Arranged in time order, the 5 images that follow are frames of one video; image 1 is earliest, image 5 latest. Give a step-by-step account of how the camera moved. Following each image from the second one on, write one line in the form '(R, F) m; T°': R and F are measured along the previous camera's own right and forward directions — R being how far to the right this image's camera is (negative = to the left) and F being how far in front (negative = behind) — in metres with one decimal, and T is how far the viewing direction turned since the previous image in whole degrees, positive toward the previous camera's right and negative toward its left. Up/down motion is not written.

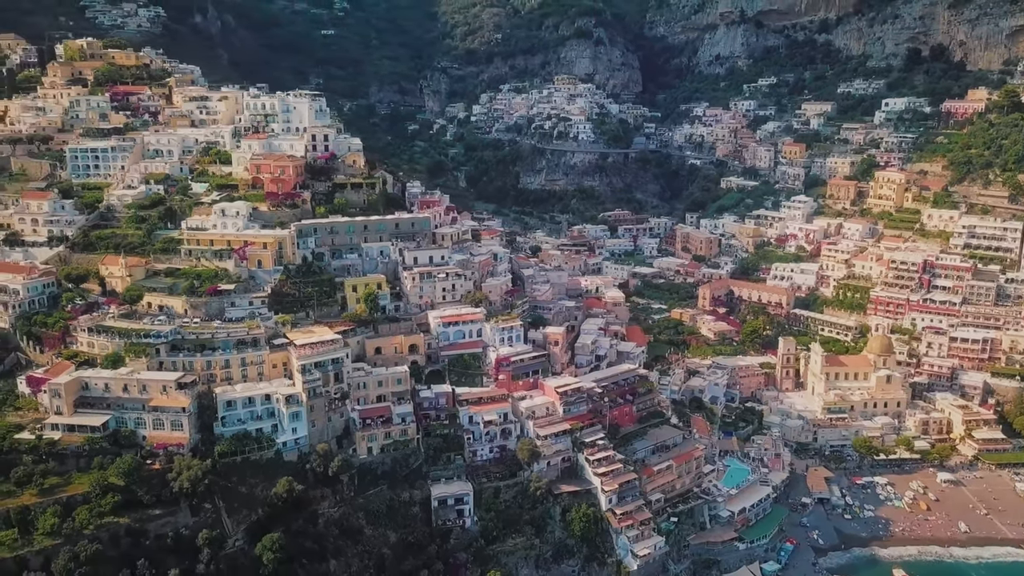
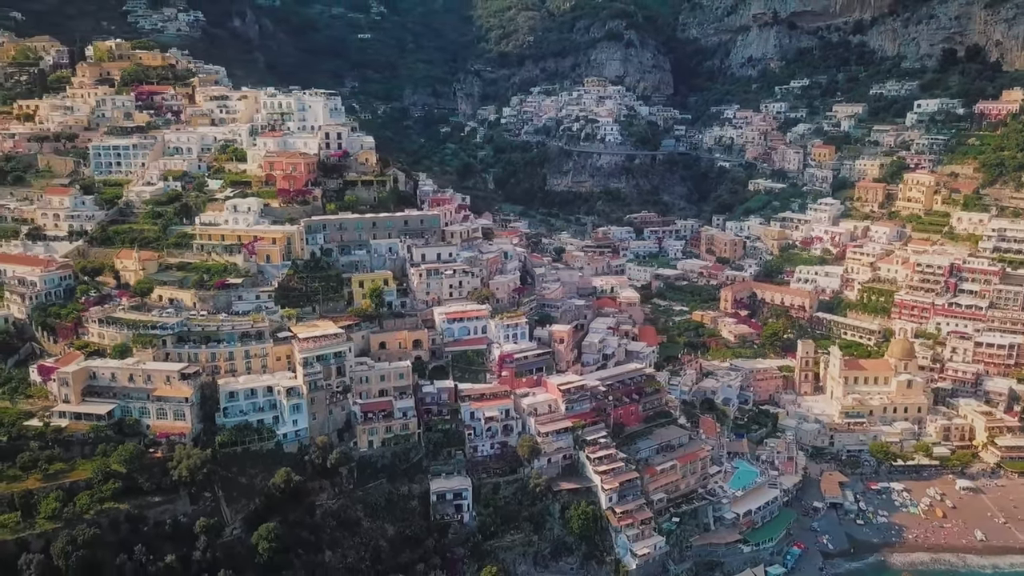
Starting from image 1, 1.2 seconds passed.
(+1.5, 0.0) m; -3°
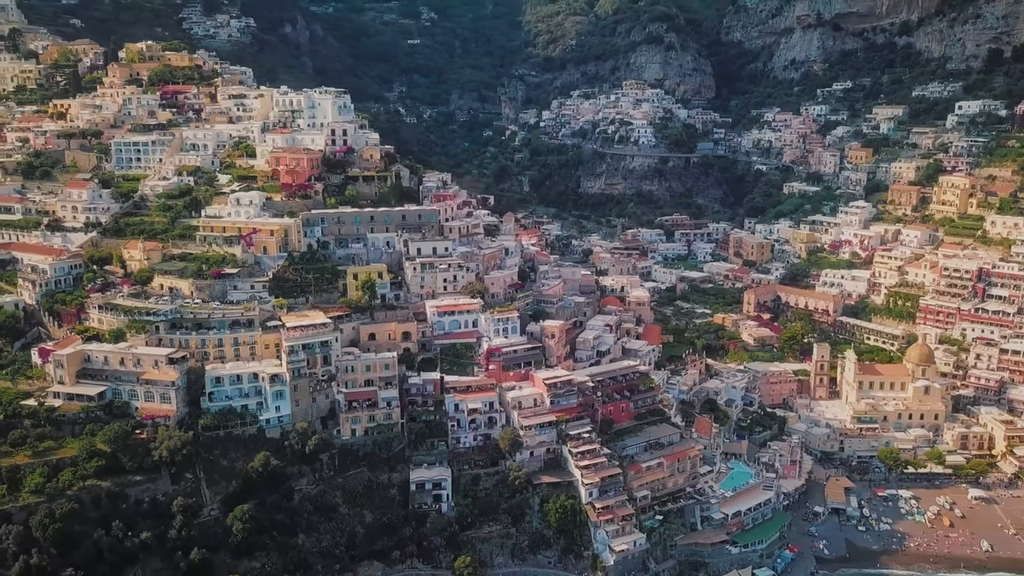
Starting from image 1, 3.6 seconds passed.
(+3.0, -0.1) m; -4°
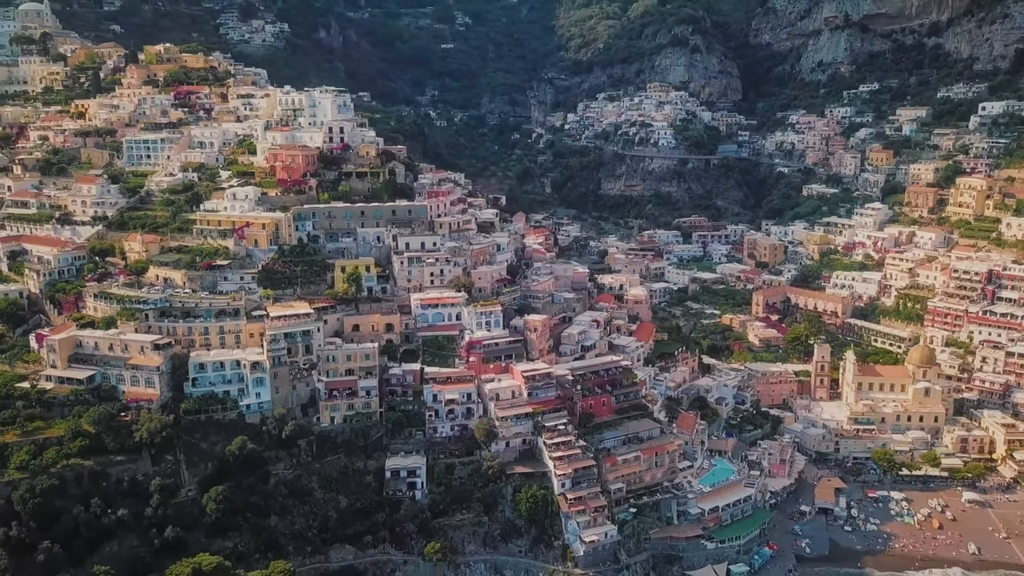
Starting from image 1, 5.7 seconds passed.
(+2.7, -0.5) m; -3°
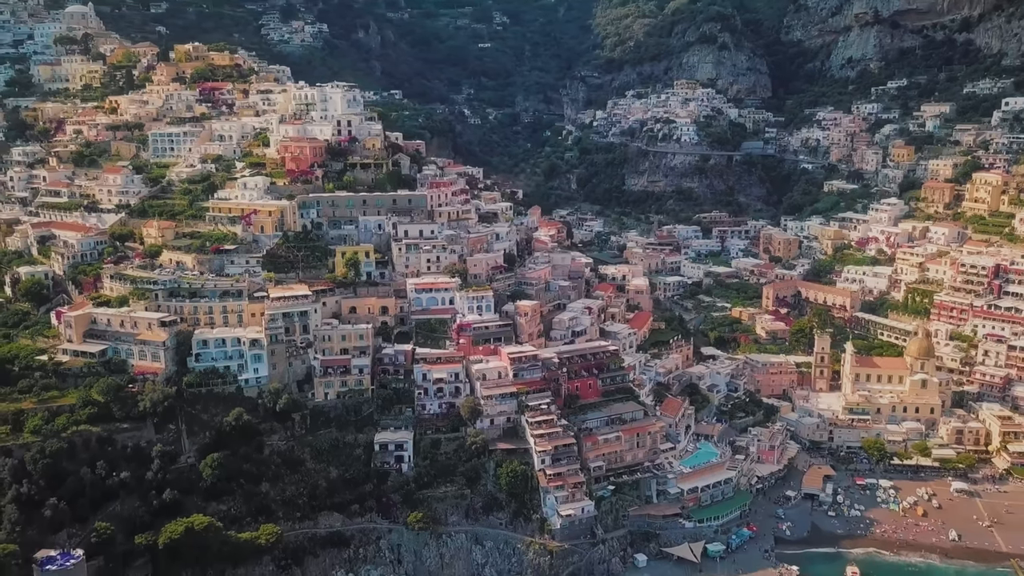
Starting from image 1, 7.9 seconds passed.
(+2.6, -1.5) m; -3°
